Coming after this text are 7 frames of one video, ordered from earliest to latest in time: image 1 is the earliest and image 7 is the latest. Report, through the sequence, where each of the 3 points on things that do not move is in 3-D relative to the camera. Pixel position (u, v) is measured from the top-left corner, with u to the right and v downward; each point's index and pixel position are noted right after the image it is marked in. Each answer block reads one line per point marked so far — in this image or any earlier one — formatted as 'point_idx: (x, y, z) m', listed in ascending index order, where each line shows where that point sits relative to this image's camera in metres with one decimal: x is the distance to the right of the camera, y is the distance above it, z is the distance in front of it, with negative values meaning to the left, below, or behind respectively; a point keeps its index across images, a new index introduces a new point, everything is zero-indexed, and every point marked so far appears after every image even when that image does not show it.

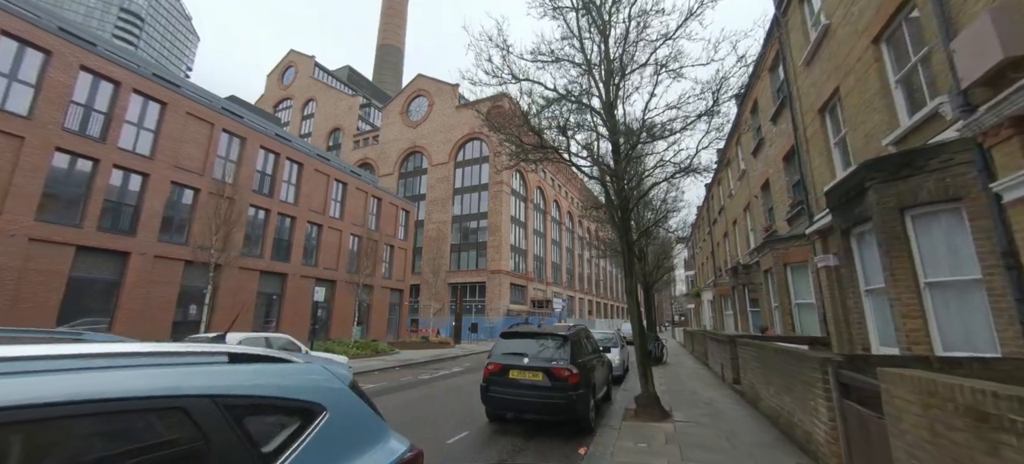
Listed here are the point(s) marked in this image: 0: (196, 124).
0: (-14.2, +4.9, +18.1) m
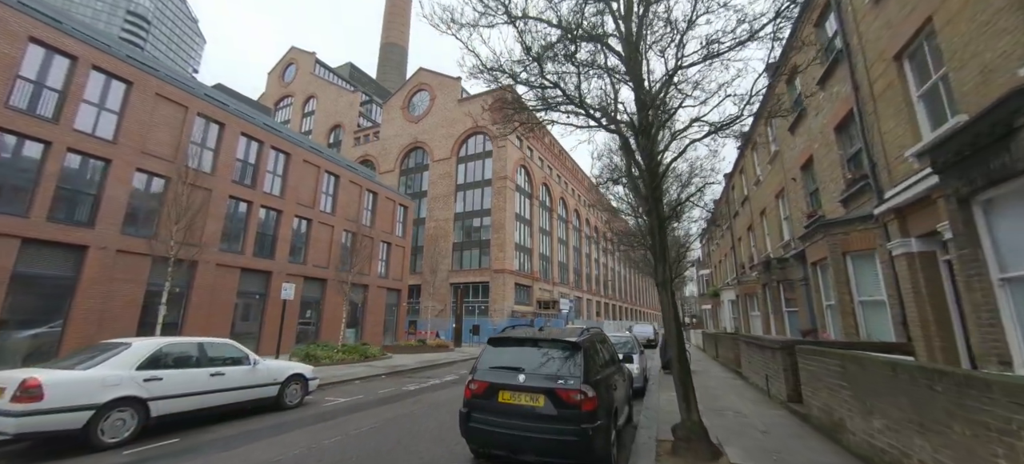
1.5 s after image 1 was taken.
0: (-14.1, +5.2, +16.5) m
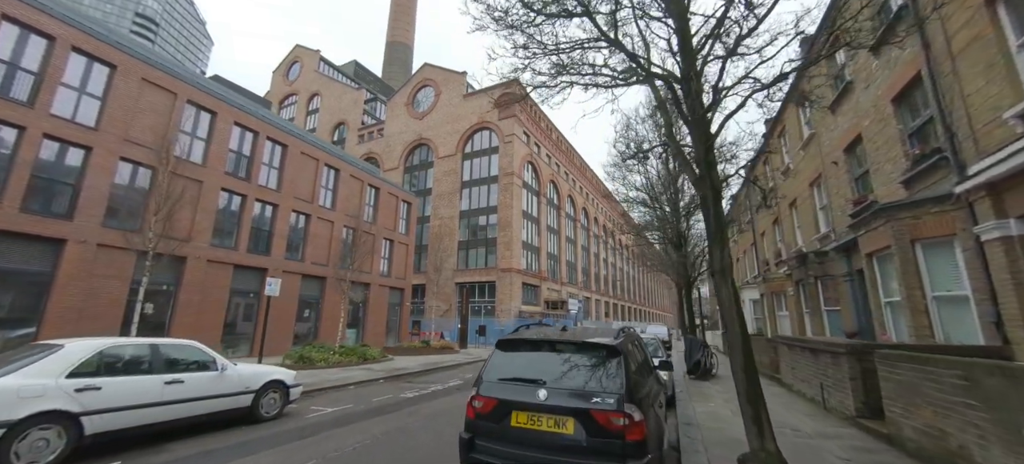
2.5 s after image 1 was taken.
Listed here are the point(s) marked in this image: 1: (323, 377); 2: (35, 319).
0: (-13.8, +5.4, +15.6) m
1: (-5.7, -4.4, +12.1) m
2: (-14.7, -2.7, +12.4) m
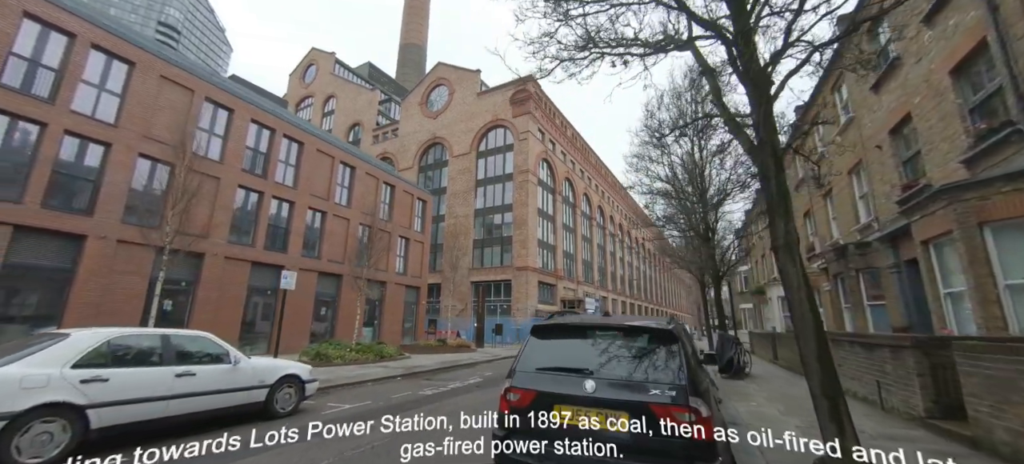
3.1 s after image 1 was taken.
0: (-13.1, +5.5, +15.6) m
1: (-5.1, -4.2, +11.8) m
2: (-14.1, -2.6, +12.4) m
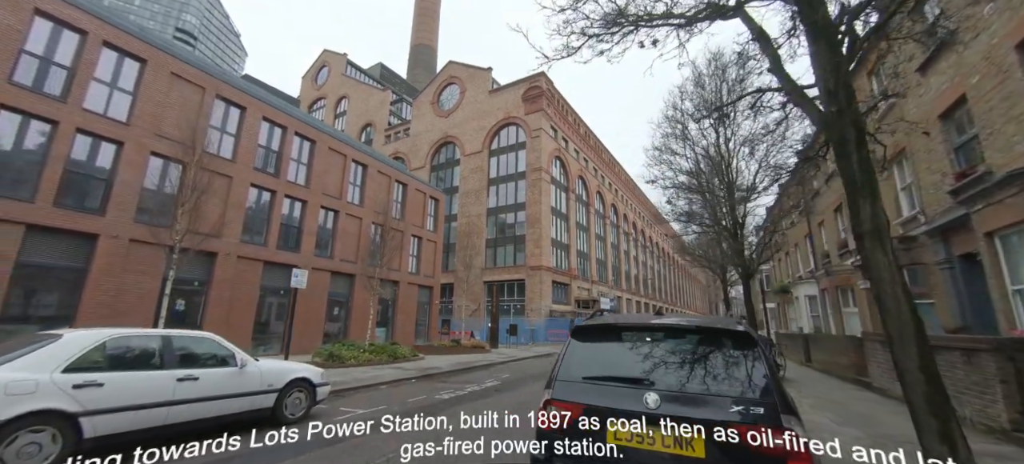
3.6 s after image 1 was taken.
0: (-12.6, +5.6, +15.5) m
1: (-4.6, -4.1, +11.5) m
2: (-13.5, -2.5, +12.3) m
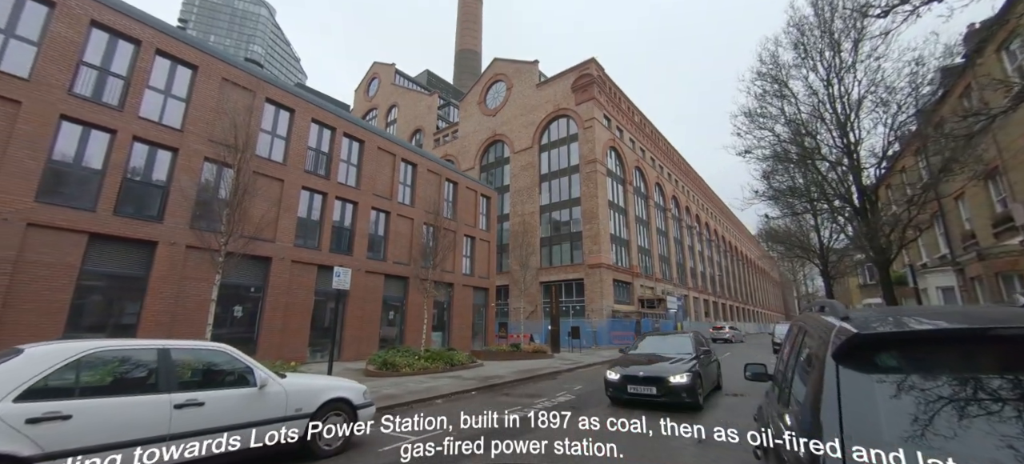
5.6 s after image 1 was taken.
0: (-10.5, +5.4, +15.3) m
1: (-2.7, -4.0, +10.3) m
2: (-11.6, -2.8, +12.3) m
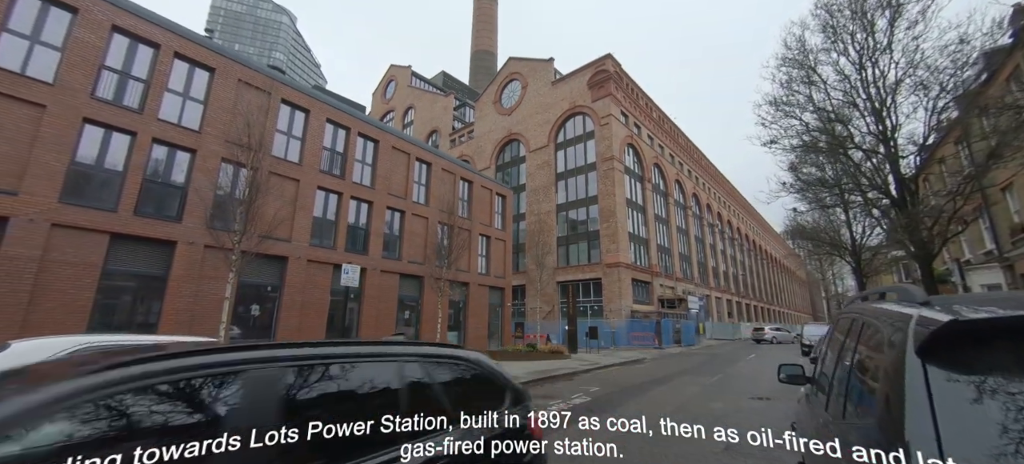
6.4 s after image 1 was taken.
0: (-10.0, +5.4, +15.5) m
1: (-2.4, -3.9, +10.1) m
2: (-11.1, -2.8, +12.5) m
